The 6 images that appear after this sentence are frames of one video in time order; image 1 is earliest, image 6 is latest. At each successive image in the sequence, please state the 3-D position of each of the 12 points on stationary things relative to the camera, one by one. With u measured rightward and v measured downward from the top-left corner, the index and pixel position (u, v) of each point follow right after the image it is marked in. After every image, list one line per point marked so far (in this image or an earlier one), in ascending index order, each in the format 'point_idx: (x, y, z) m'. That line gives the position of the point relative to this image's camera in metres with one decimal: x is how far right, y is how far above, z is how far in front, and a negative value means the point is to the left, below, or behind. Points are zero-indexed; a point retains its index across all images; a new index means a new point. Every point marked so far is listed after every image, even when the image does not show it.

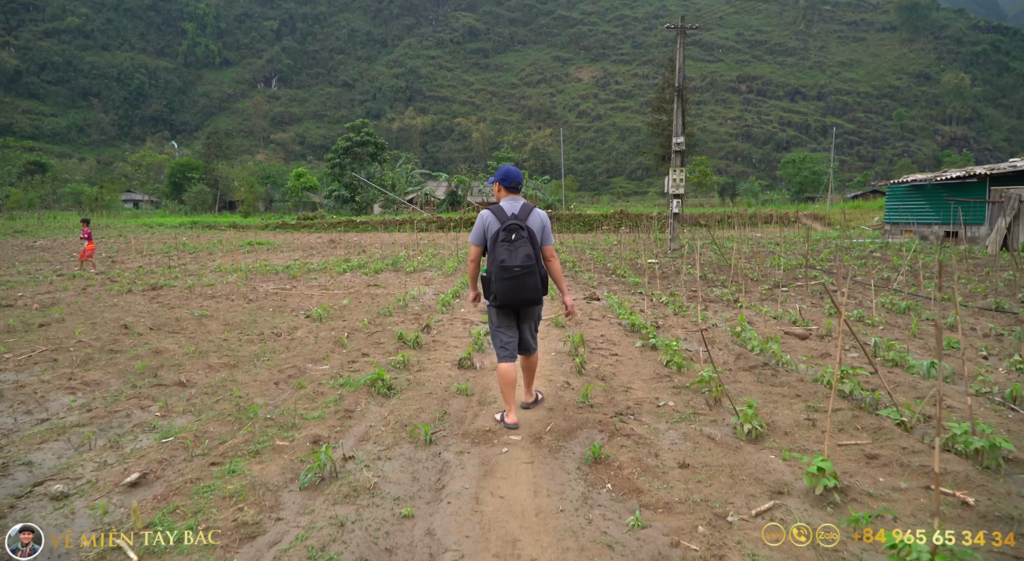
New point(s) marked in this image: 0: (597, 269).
0: (+1.3, +0.2, +9.8) m
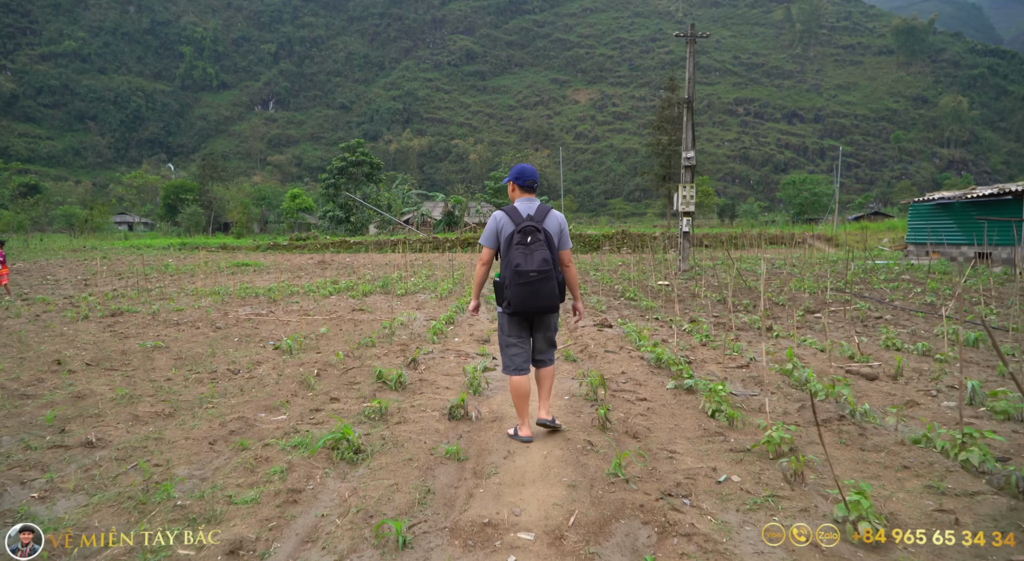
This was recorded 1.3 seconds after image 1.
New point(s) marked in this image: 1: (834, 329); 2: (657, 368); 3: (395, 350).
0: (+1.3, -0.1, +9.1) m
1: (+2.7, -0.4, +5.4) m
2: (+0.9, -0.5, +4.1) m
3: (-0.9, -0.5, +4.7) m
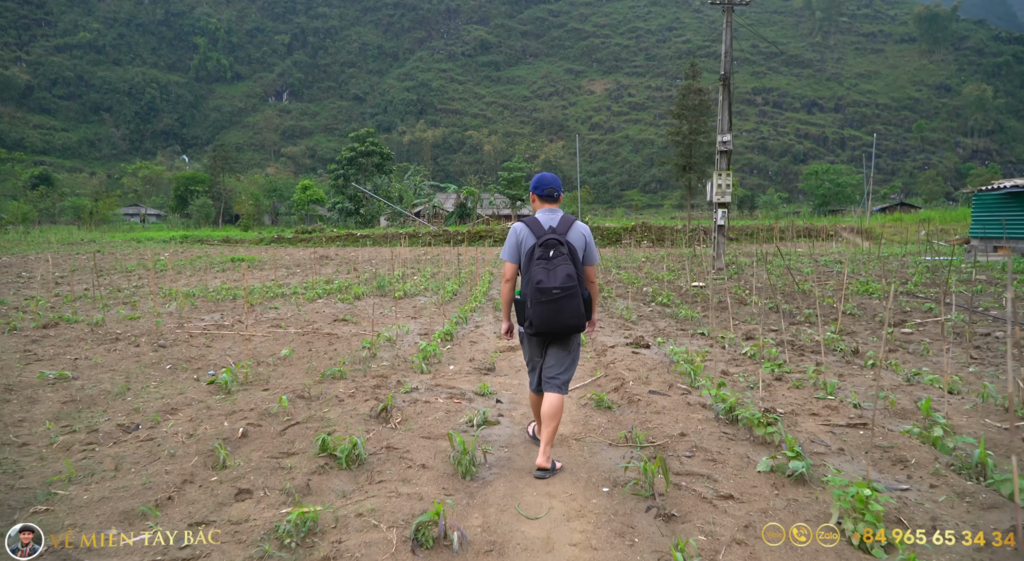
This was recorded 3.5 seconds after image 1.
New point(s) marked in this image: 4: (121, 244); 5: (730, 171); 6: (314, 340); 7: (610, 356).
0: (+1.4, -0.2, +7.8) m
1: (+2.8, -0.5, +4.2) m
2: (+0.9, -0.6, +2.8) m
3: (-0.8, -0.6, +3.5) m
4: (-11.6, +1.1, +19.5) m
5: (+3.3, +1.6, +9.8) m
6: (-1.6, -0.5, +5.3) m
7: (+0.7, -0.5, +4.4) m
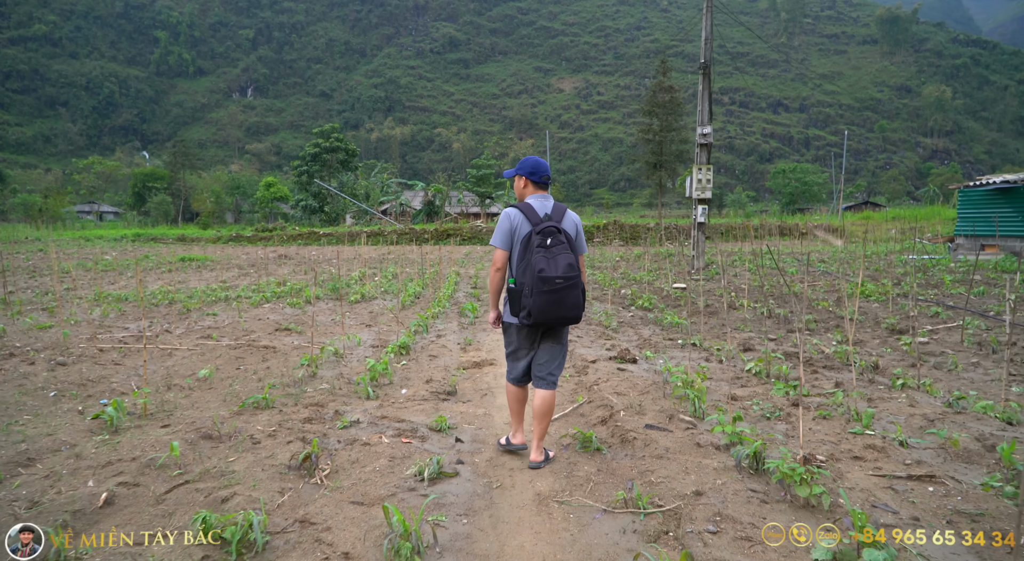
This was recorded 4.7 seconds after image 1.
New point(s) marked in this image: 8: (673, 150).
0: (+1.1, -0.2, +7.2) m
1: (+2.6, -0.5, +3.6) m
2: (+0.8, -0.7, +2.2) m
3: (-1.0, -0.6, +2.7) m
4: (-12.5, +1.0, +18.2) m
5: (+2.8, +1.6, +9.3) m
6: (-1.8, -0.5, +4.5) m
7: (+0.5, -0.5, +3.7) m
8: (+4.8, +4.0, +19.7) m
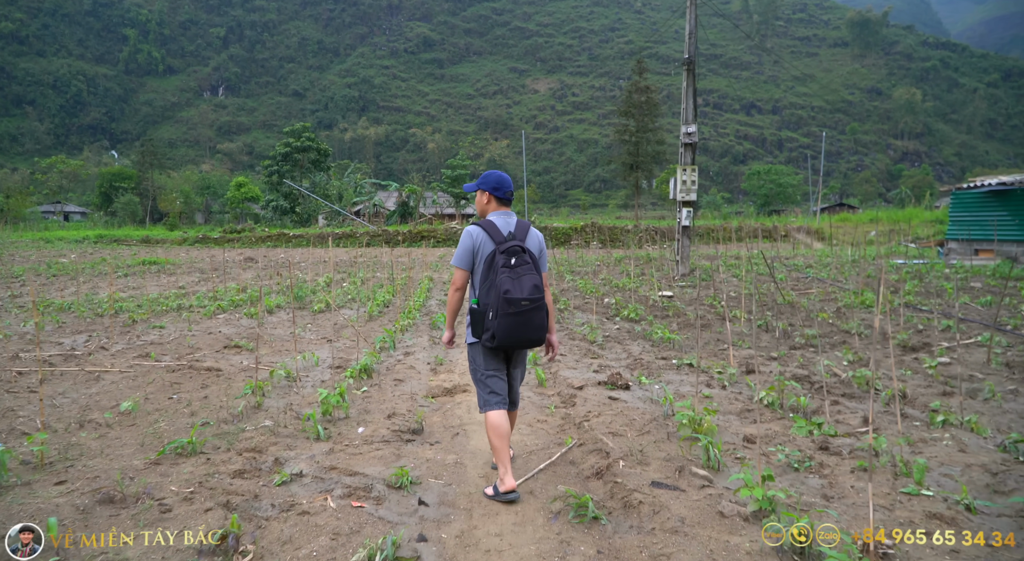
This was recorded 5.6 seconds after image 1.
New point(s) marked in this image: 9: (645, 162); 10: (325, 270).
0: (+0.8, -0.3, +6.7) m
1: (+2.5, -0.6, +3.2) m
2: (+0.7, -0.7, +1.7) m
3: (-1.0, -0.7, +2.2) m
4: (-13.1, +0.9, +17.3) m
5: (+2.5, +1.5, +8.9) m
6: (-2.0, -0.6, +4.0) m
7: (+0.3, -0.6, +3.2) m
8: (+4.1, +3.9, +19.4) m
9: (+4.0, +3.5, +19.4) m
10: (-3.2, +0.2, +11.2) m
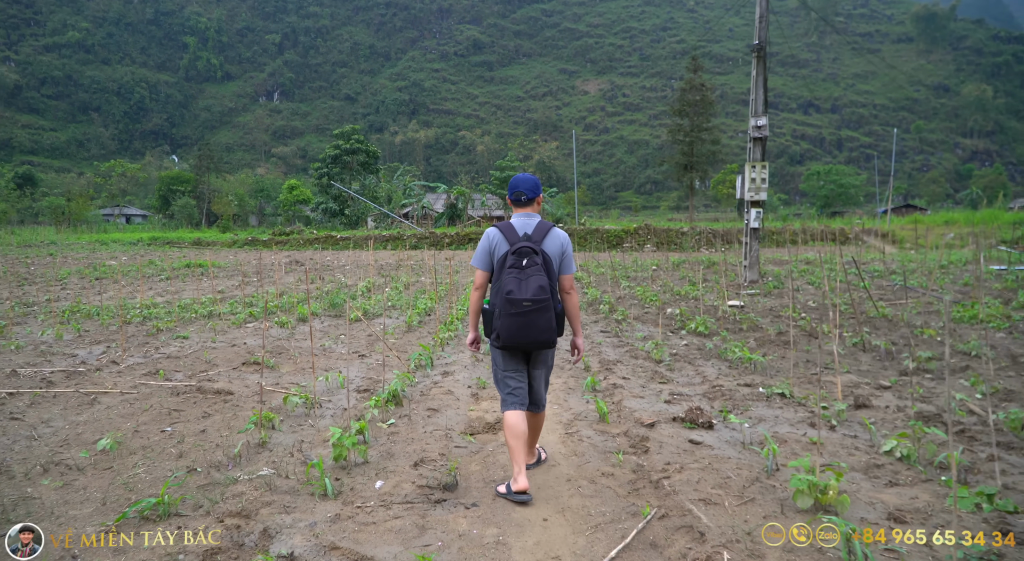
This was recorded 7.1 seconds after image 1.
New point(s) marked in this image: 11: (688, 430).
0: (+1.3, -0.3, +6.0) m
1: (+2.7, -0.6, +2.4) m
2: (+0.9, -0.8, +1.0) m
3: (-0.9, -0.8, +1.6) m
4: (-11.8, +0.9, +17.6) m
5: (+3.1, +1.5, +8.0) m
6: (-1.7, -0.6, +3.4) m
7: (+0.6, -0.7, +2.6) m
8: (+5.6, +3.7, +18.4) m
9: (+5.4, +3.4, +18.4) m
10: (-2.4, +0.1, +10.7) m
11: (+0.8, -0.7, +2.8) m
